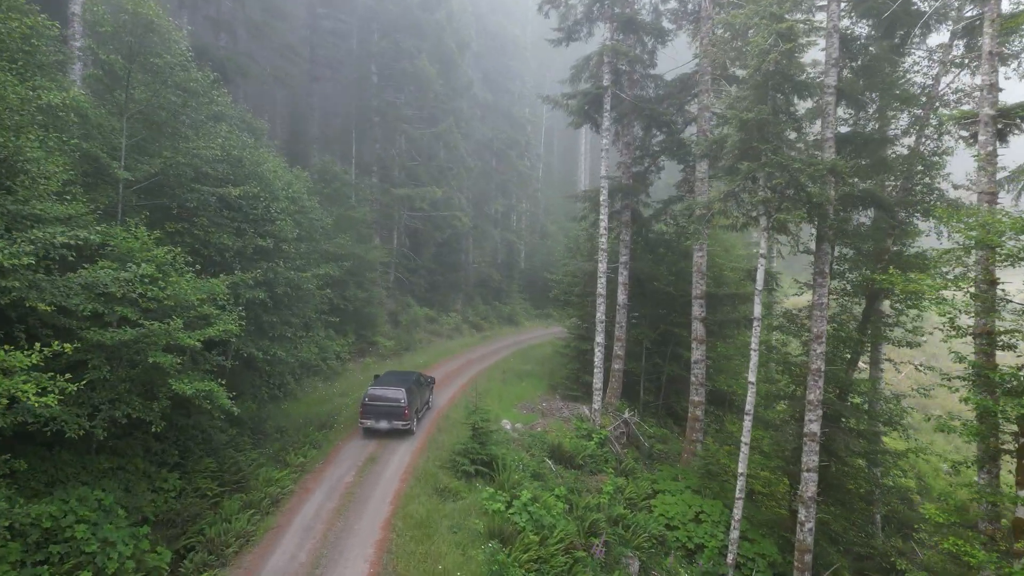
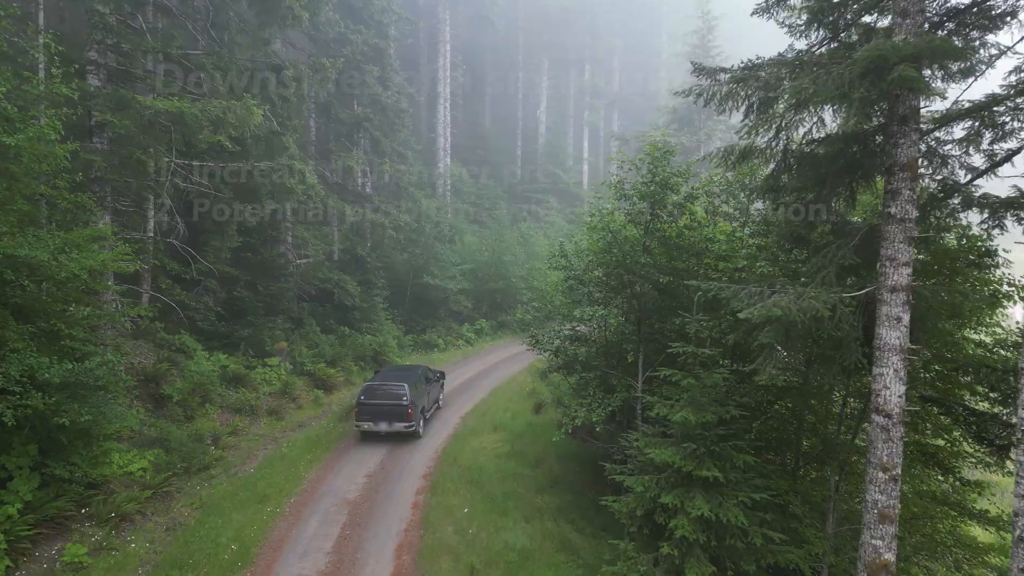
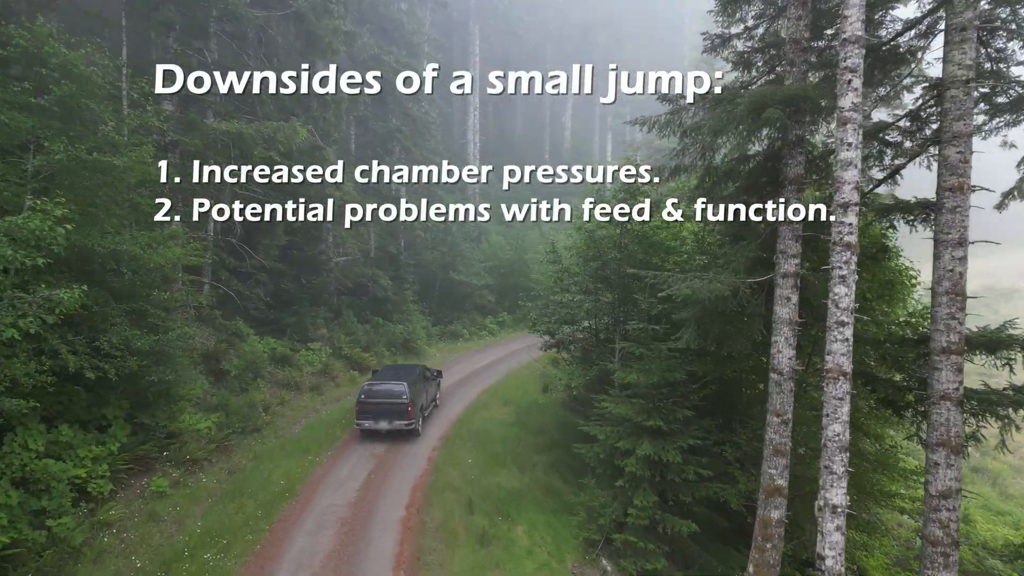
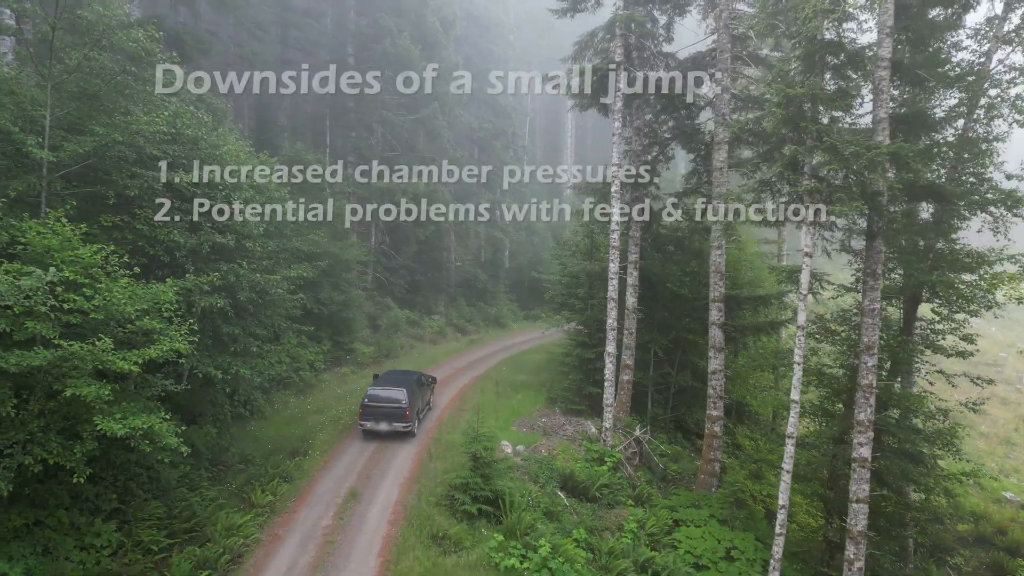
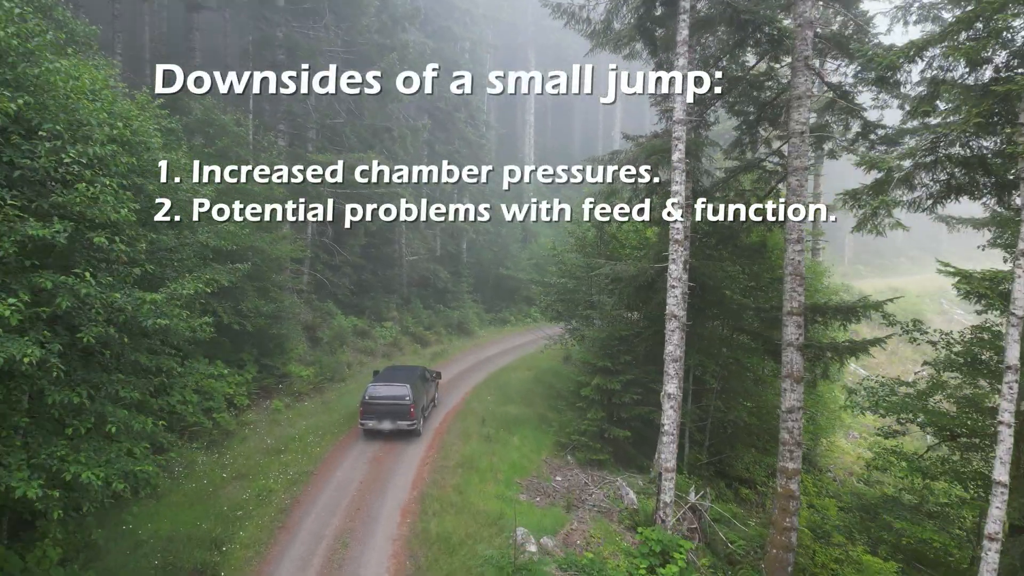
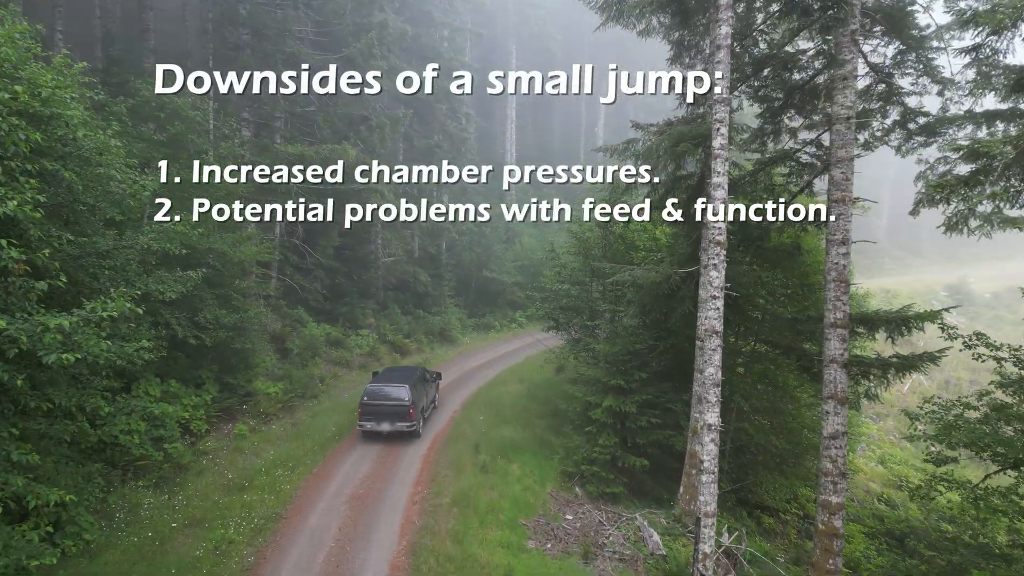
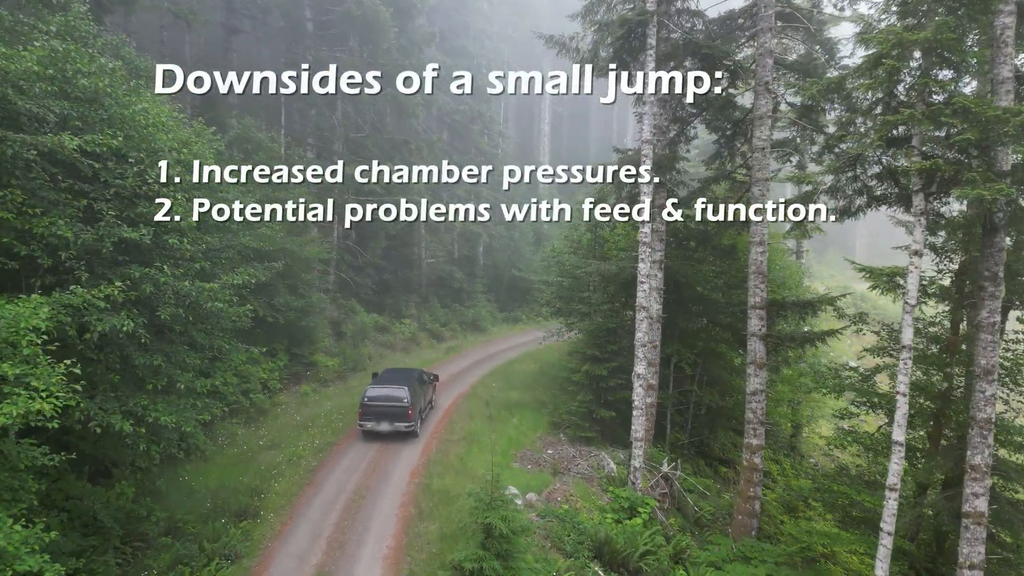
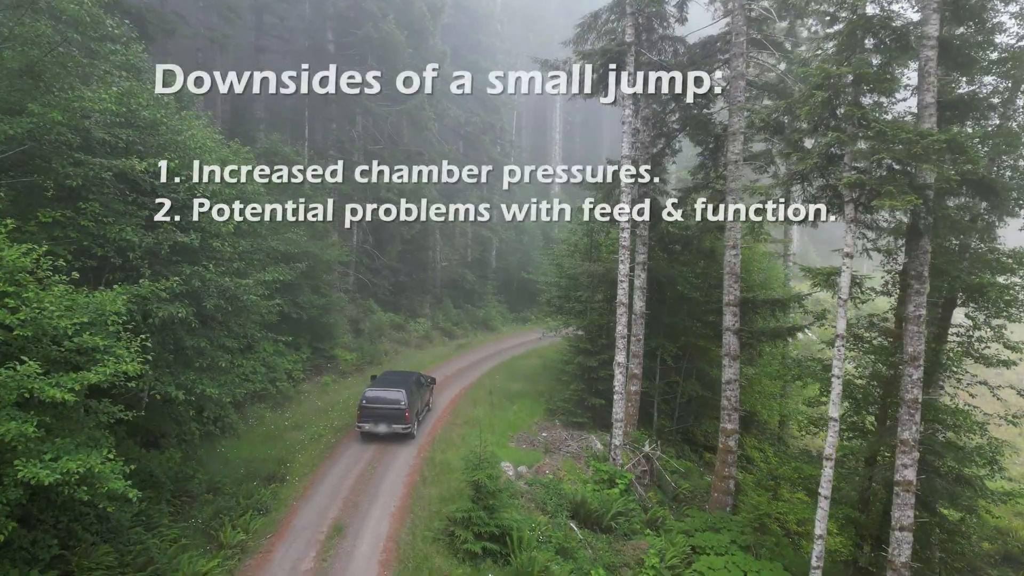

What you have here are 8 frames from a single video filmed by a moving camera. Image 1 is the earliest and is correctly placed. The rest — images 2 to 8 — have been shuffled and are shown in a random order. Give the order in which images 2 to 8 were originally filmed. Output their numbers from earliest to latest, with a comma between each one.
4, 8, 7, 5, 6, 3, 2
